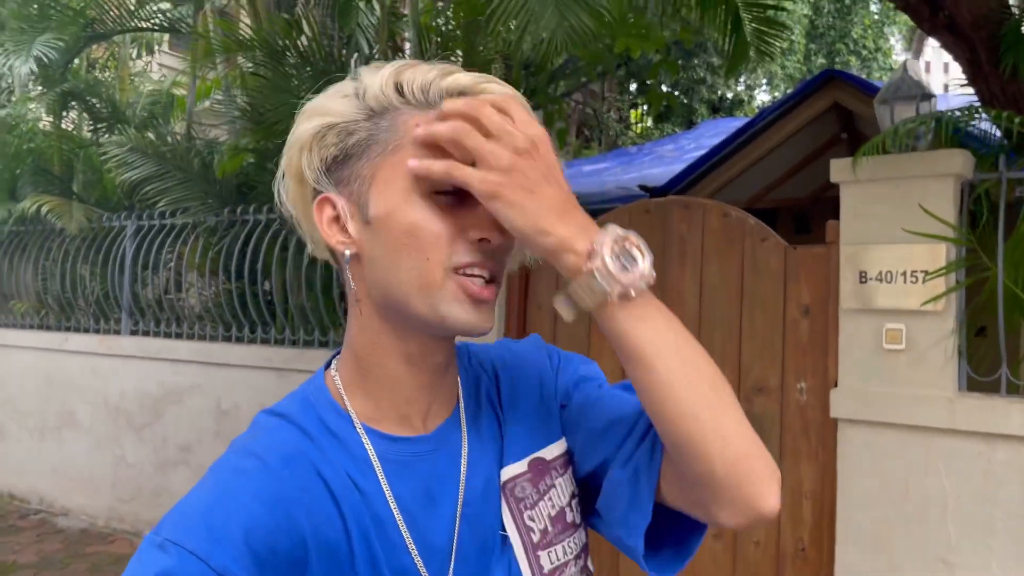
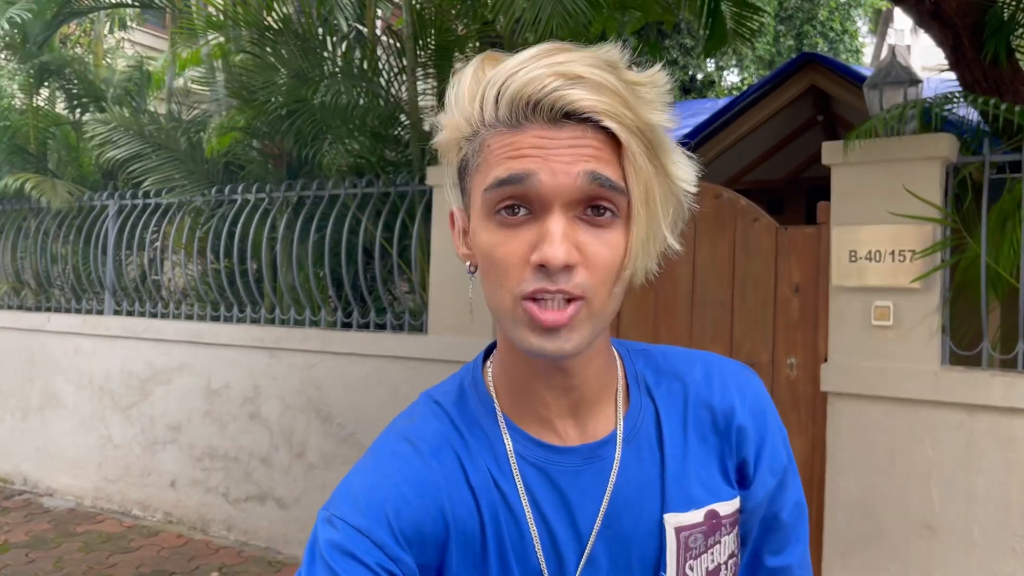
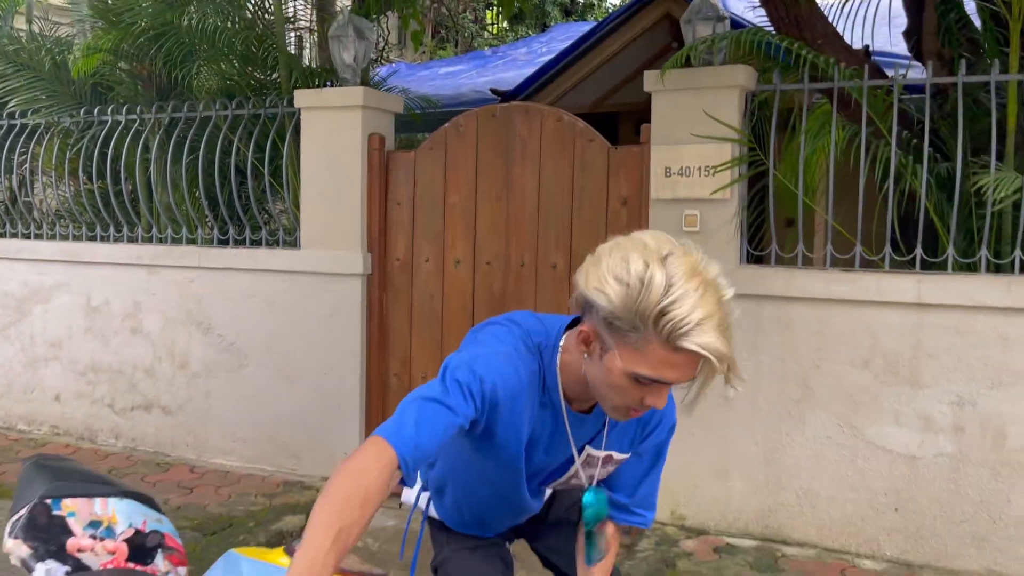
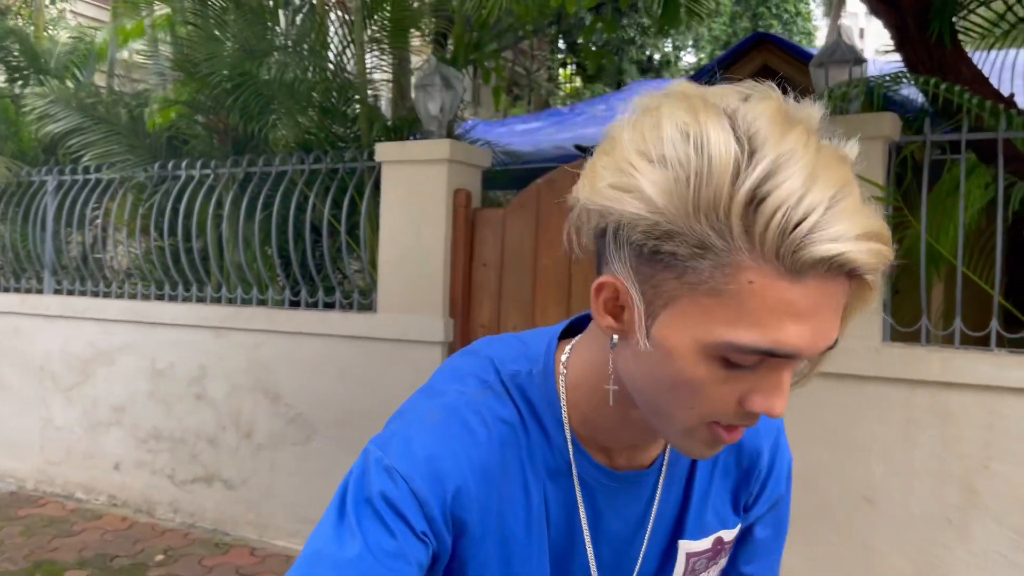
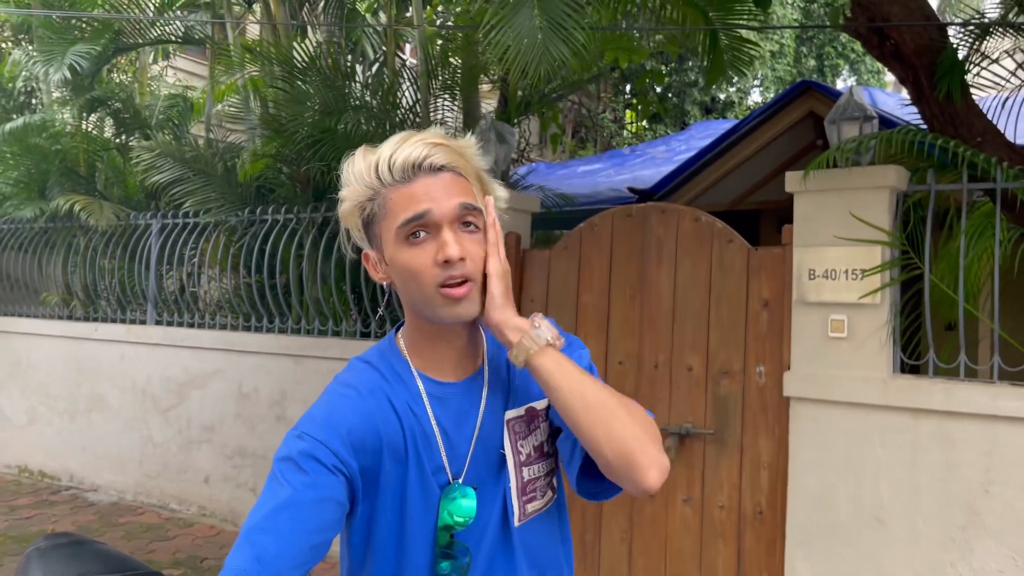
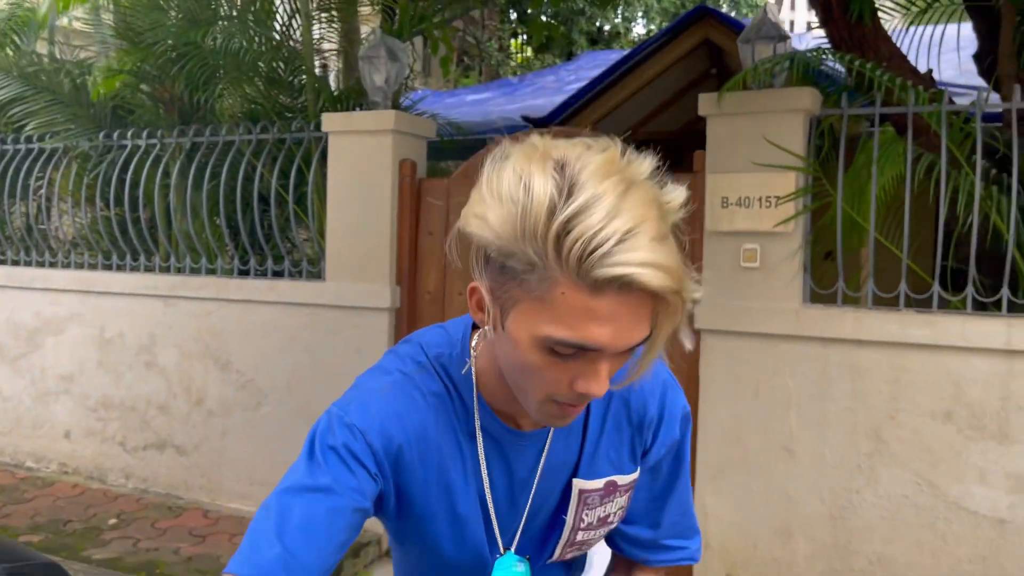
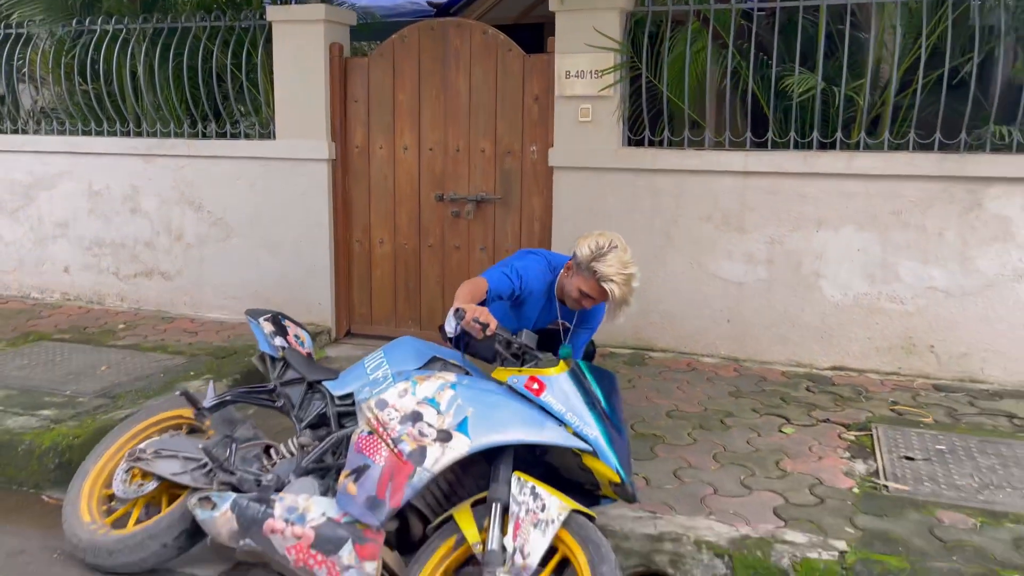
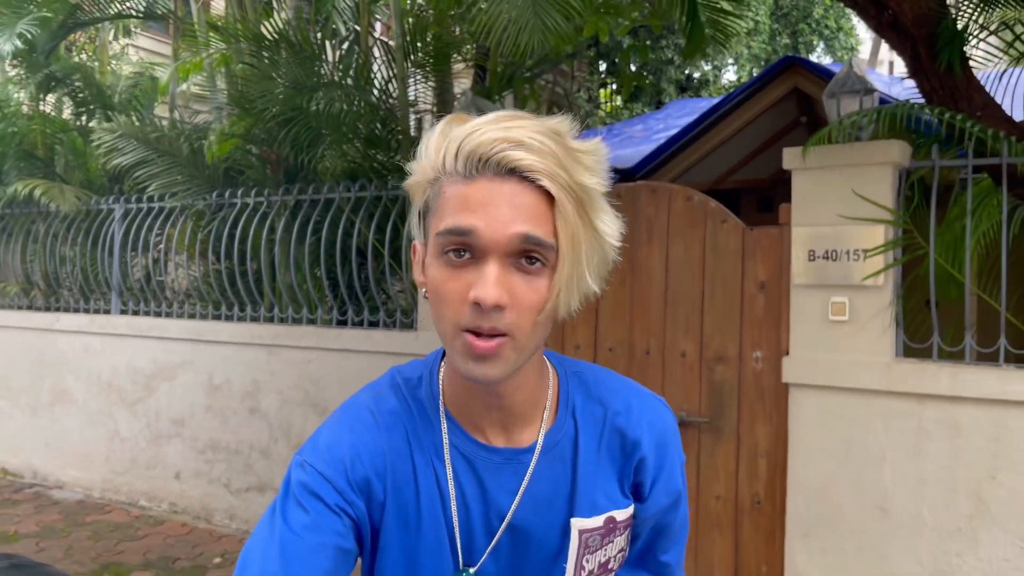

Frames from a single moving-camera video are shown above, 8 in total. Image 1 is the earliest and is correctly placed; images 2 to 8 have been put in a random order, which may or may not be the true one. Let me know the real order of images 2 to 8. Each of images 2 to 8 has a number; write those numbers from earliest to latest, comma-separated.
5, 2, 8, 4, 6, 3, 7
